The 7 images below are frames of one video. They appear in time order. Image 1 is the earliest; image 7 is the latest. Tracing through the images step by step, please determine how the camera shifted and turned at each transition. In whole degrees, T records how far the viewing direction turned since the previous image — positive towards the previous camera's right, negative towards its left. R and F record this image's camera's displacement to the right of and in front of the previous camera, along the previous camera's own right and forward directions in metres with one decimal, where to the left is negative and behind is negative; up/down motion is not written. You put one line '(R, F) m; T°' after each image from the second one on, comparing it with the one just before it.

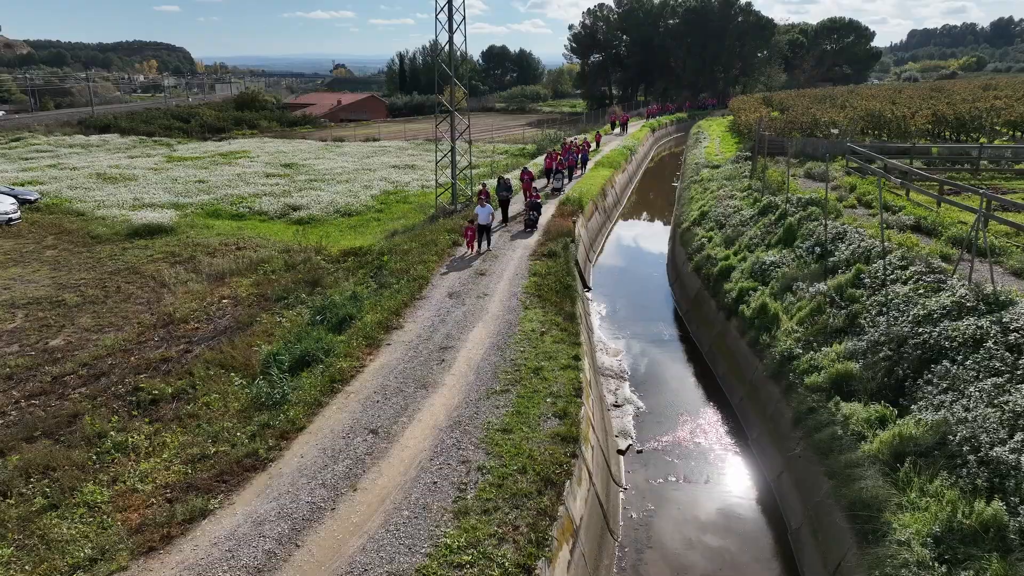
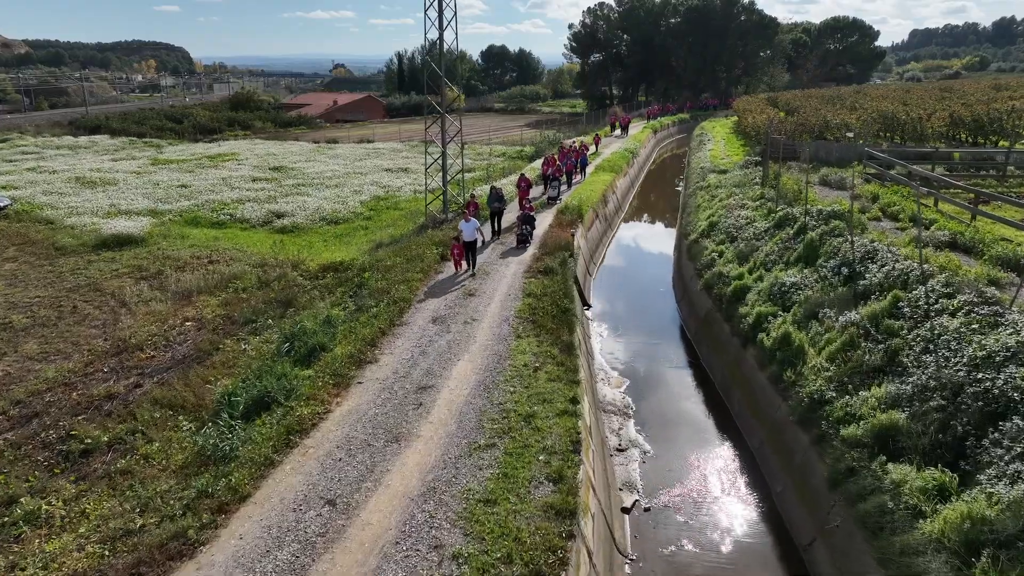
(+0.2, +1.7) m; 0°
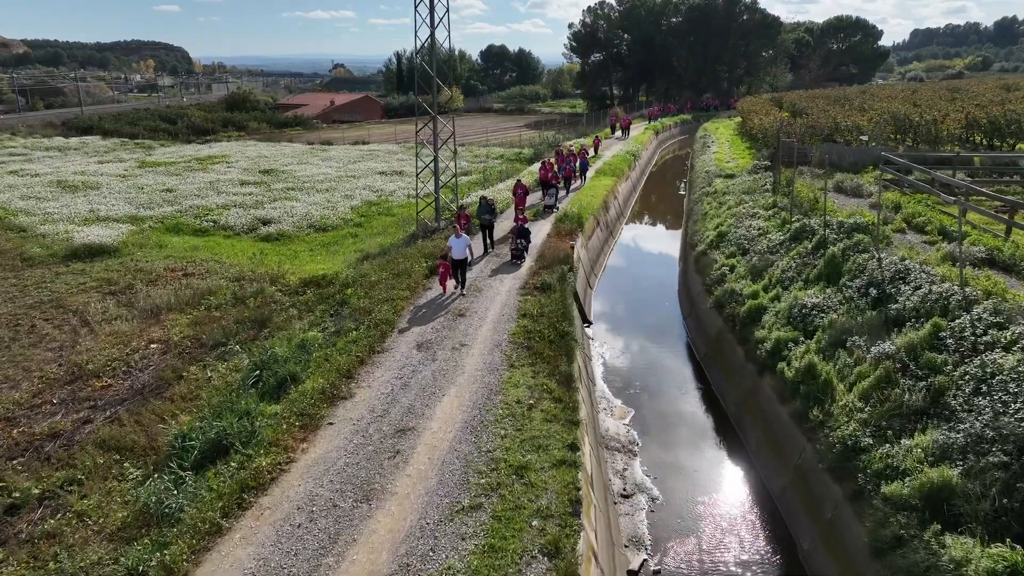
(+0.1, +1.4) m; 0°
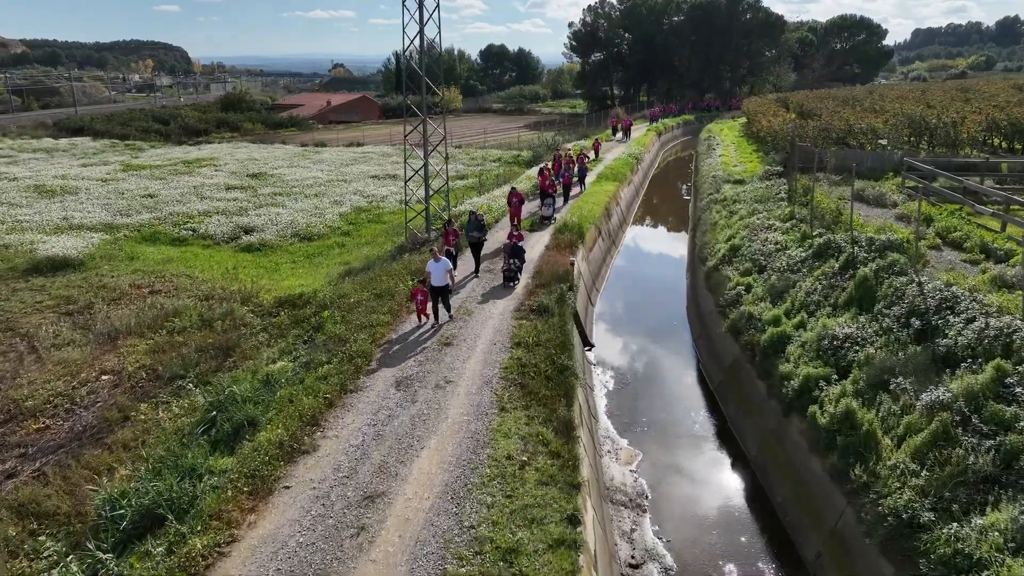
(+0.1, +1.6) m; 0°
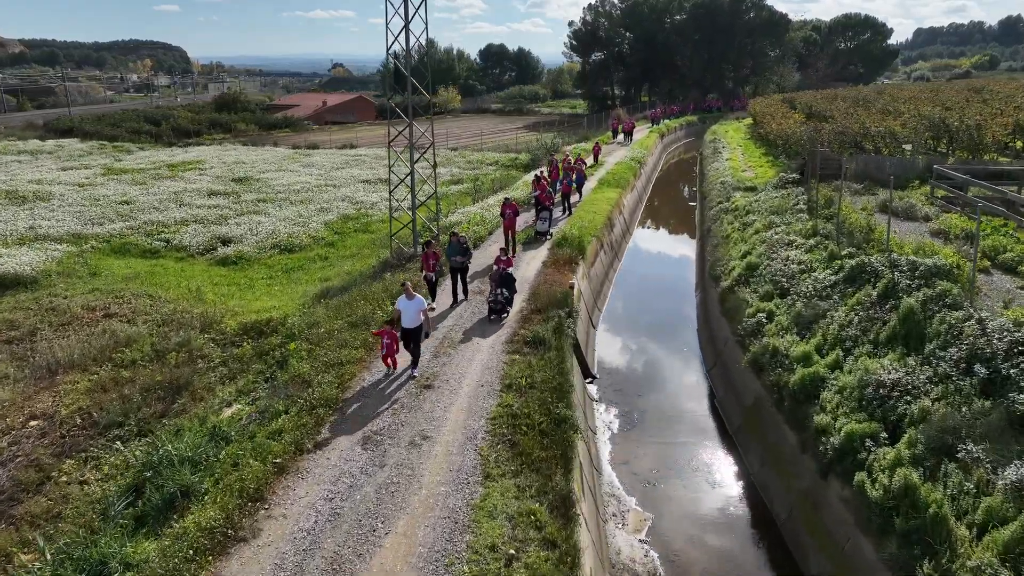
(+0.2, +1.8) m; 0°
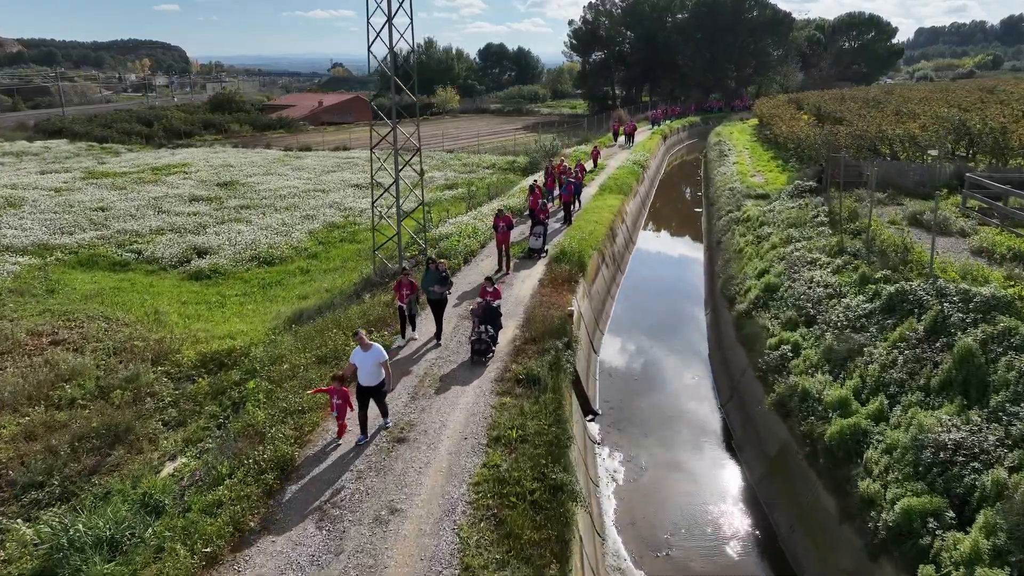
(+0.2, +1.7) m; 0°
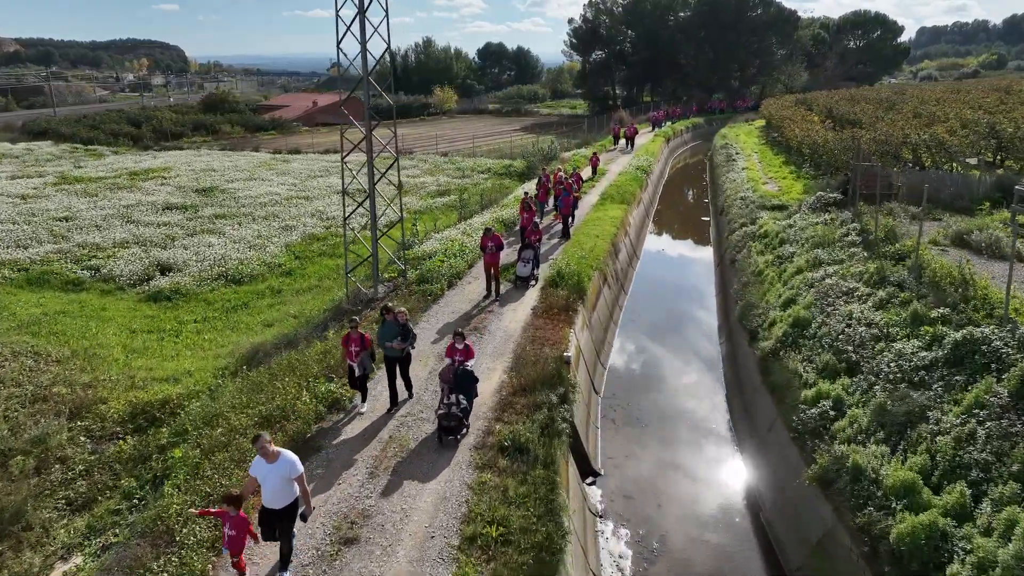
(+0.2, +2.1) m; 0°
